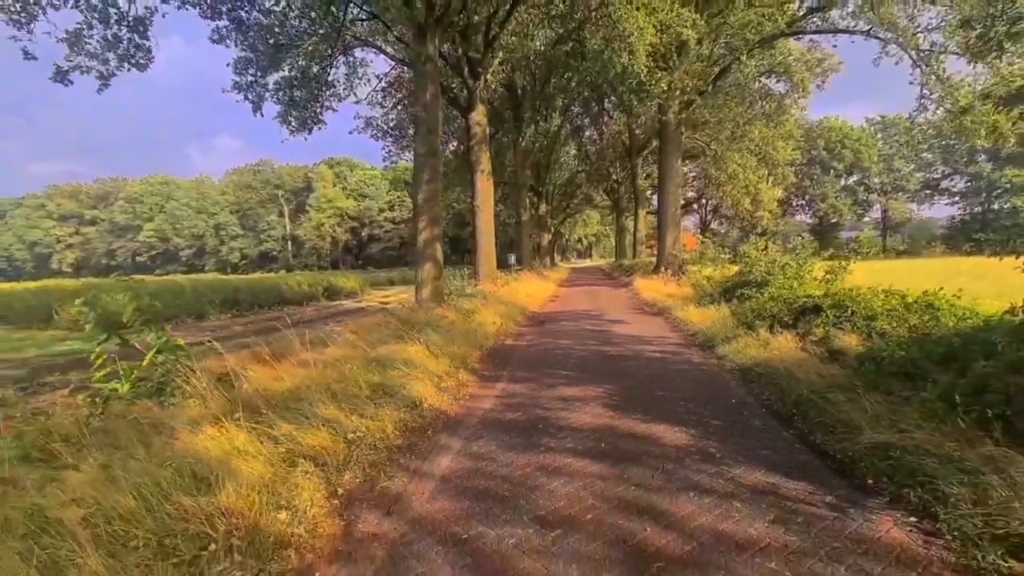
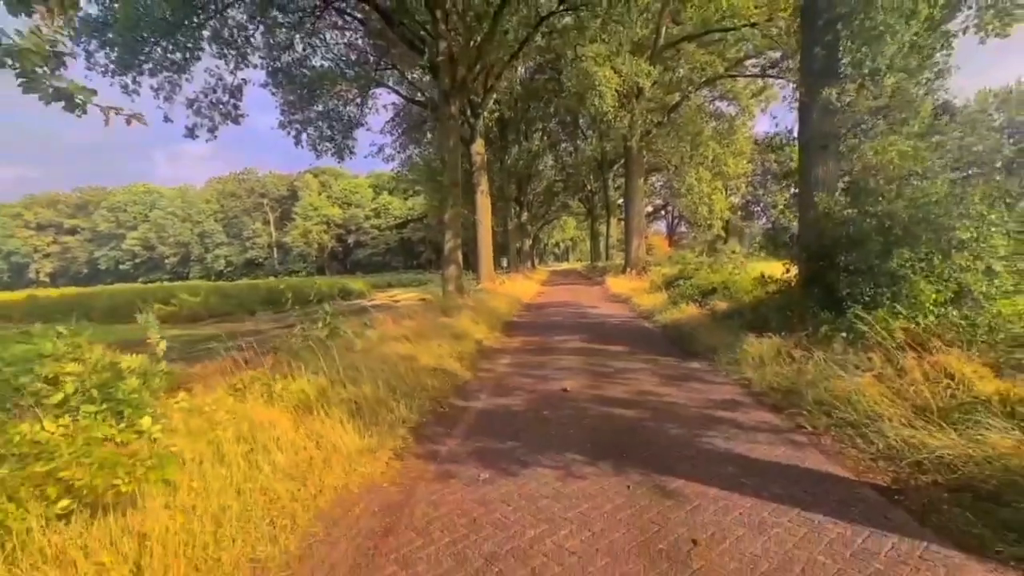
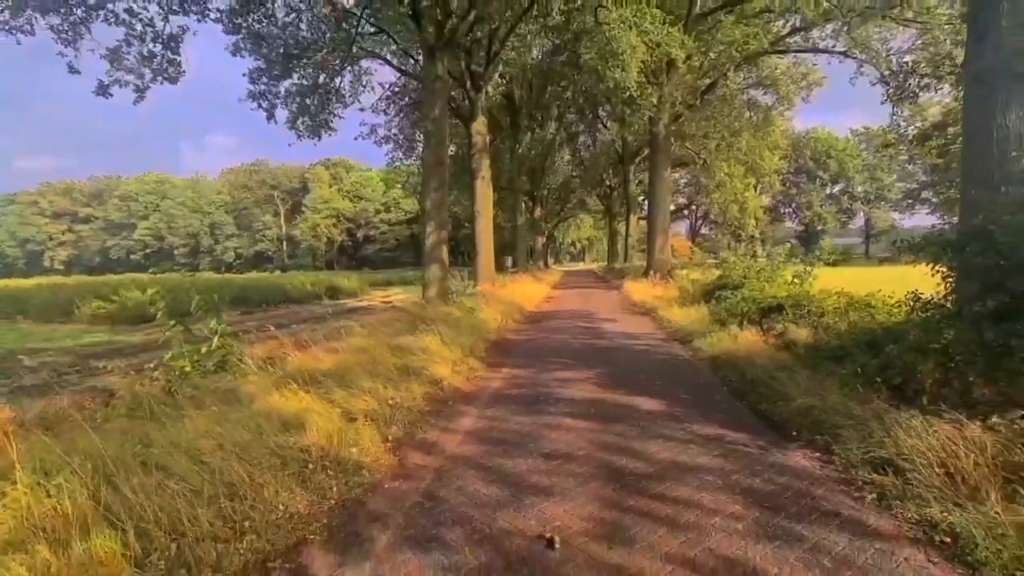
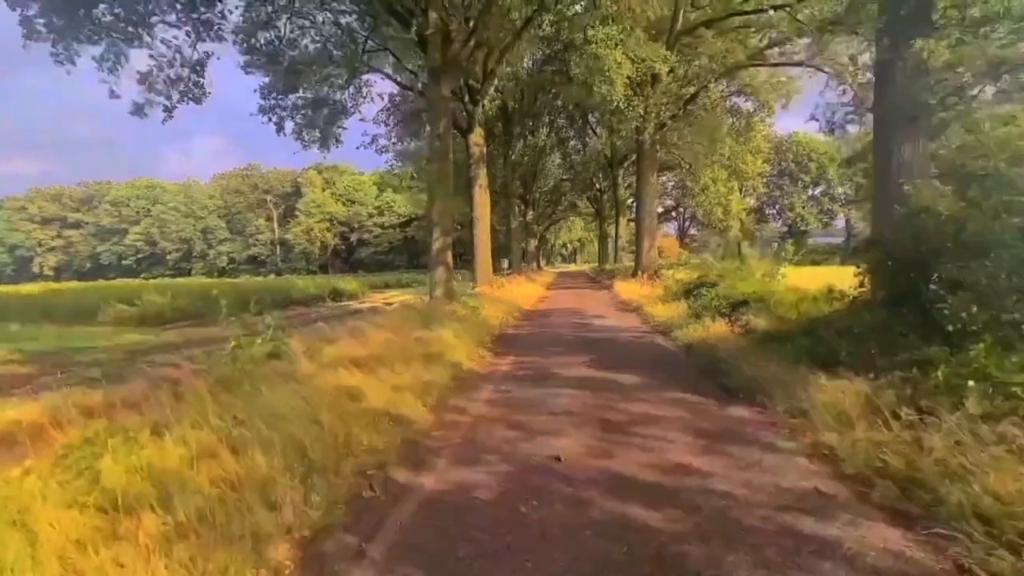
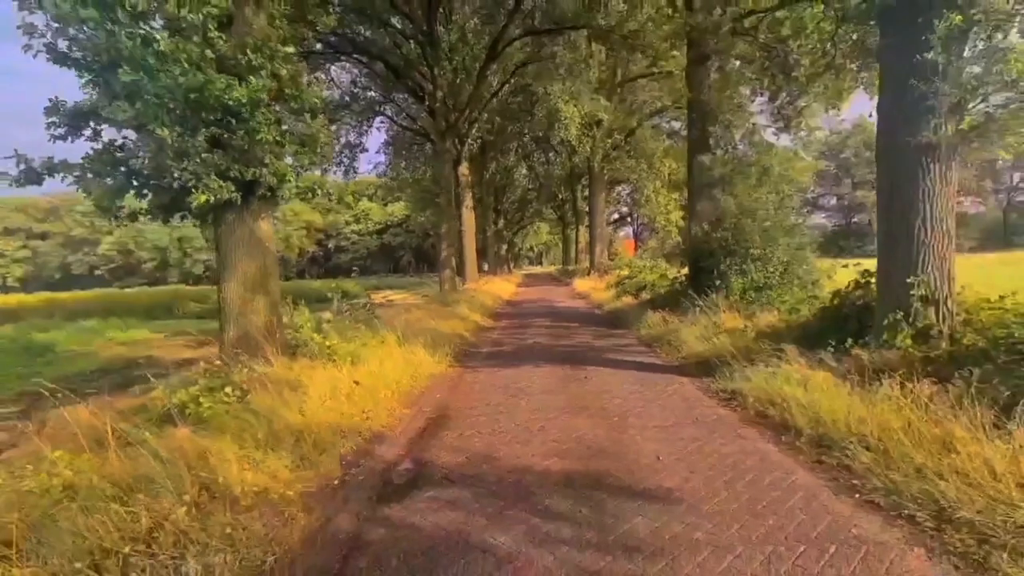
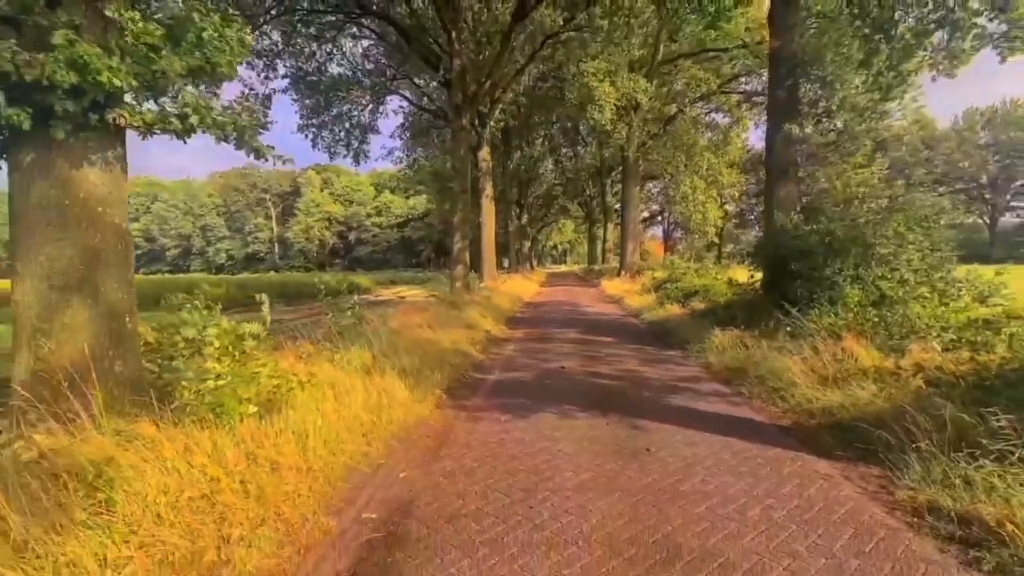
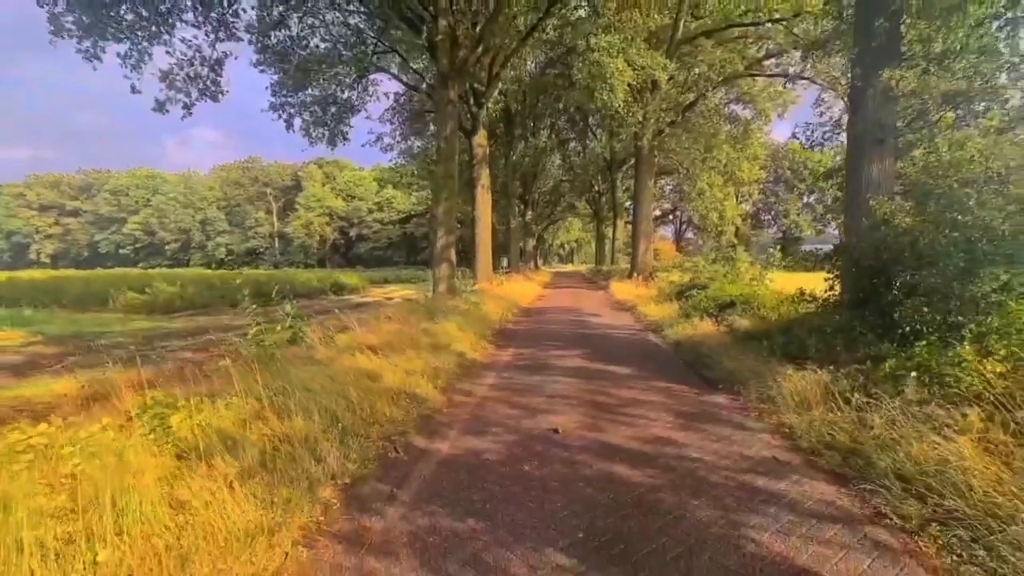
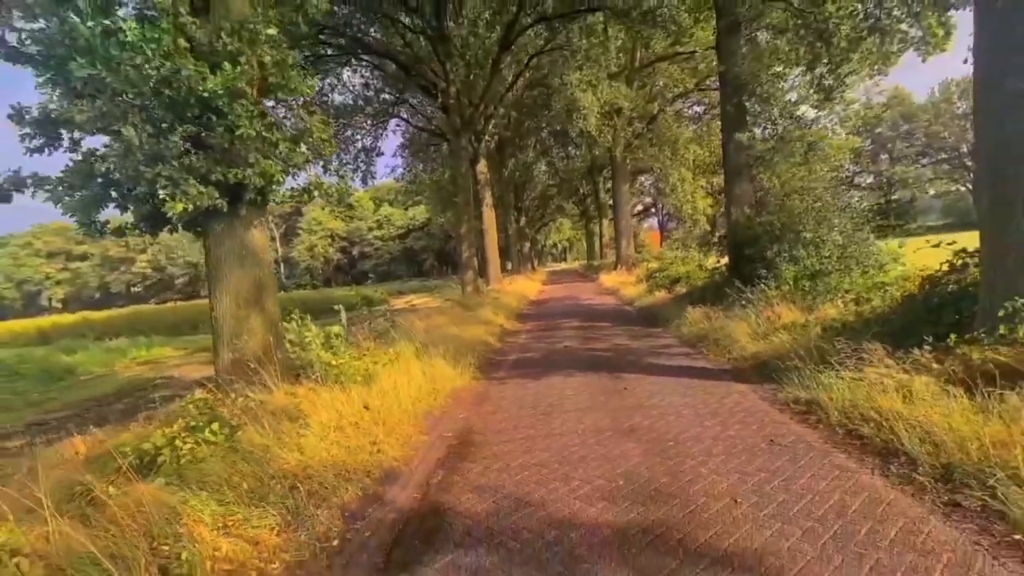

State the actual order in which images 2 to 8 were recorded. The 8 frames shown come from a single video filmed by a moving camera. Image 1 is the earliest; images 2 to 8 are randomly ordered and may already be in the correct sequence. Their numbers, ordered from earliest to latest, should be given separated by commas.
3, 4, 7, 2, 6, 8, 5
